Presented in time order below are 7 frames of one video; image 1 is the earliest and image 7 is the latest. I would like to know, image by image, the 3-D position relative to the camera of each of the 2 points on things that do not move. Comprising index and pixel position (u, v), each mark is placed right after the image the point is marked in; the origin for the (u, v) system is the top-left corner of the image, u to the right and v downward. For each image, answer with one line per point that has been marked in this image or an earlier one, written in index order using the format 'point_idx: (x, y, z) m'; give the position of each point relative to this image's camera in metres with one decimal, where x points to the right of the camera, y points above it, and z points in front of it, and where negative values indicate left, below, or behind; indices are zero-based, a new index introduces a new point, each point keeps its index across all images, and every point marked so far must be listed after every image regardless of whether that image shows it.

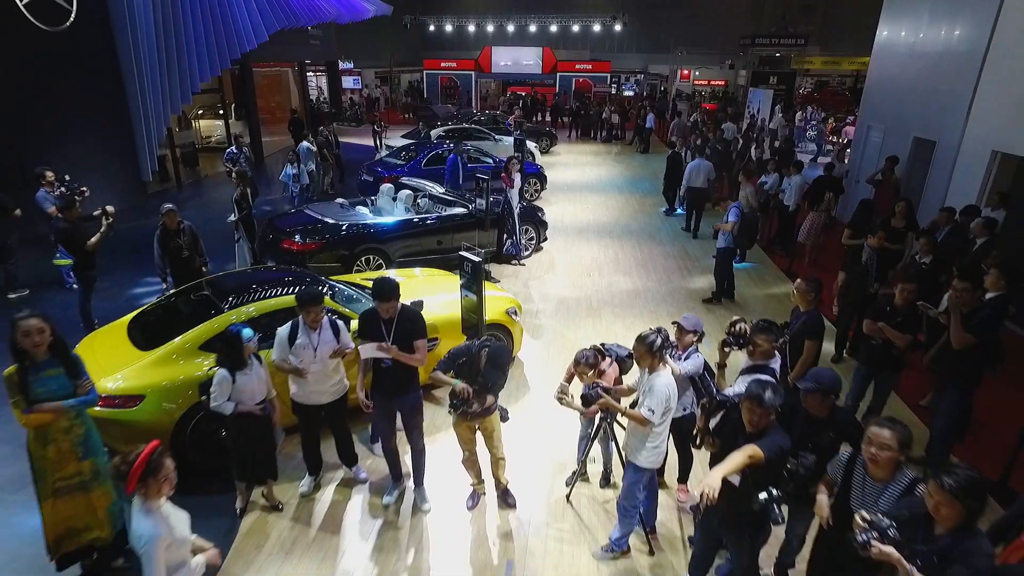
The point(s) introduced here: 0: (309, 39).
0: (-6.0, +7.3, +18.4) m
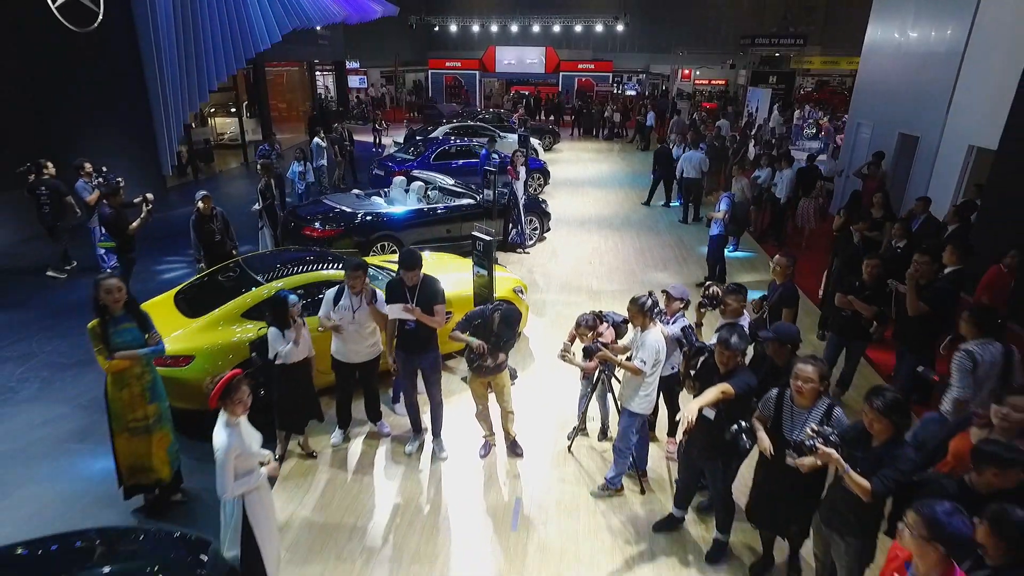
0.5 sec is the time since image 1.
0: (-5.9, +7.5, +19.0) m
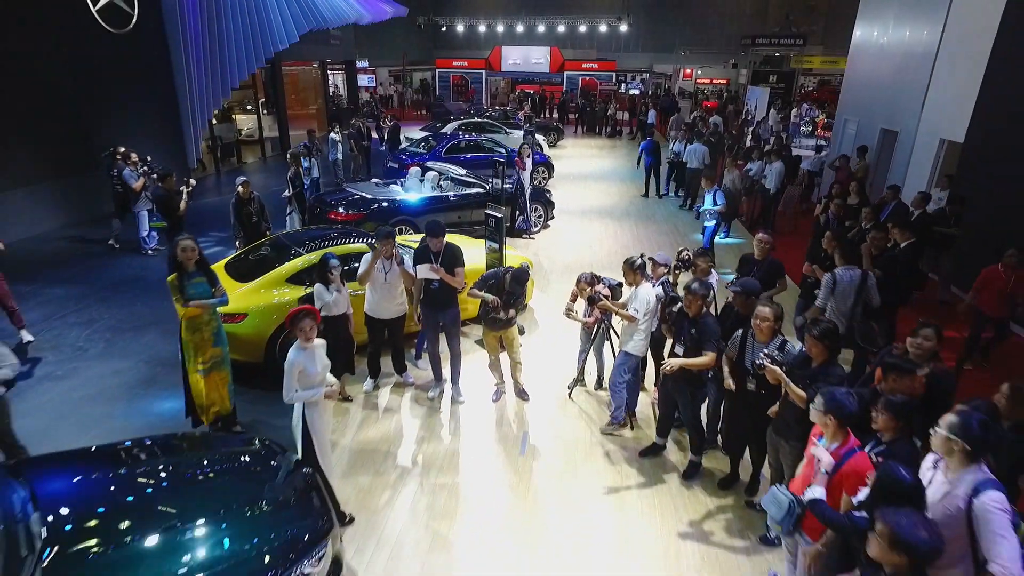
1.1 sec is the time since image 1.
0: (-5.7, +7.8, +19.8) m
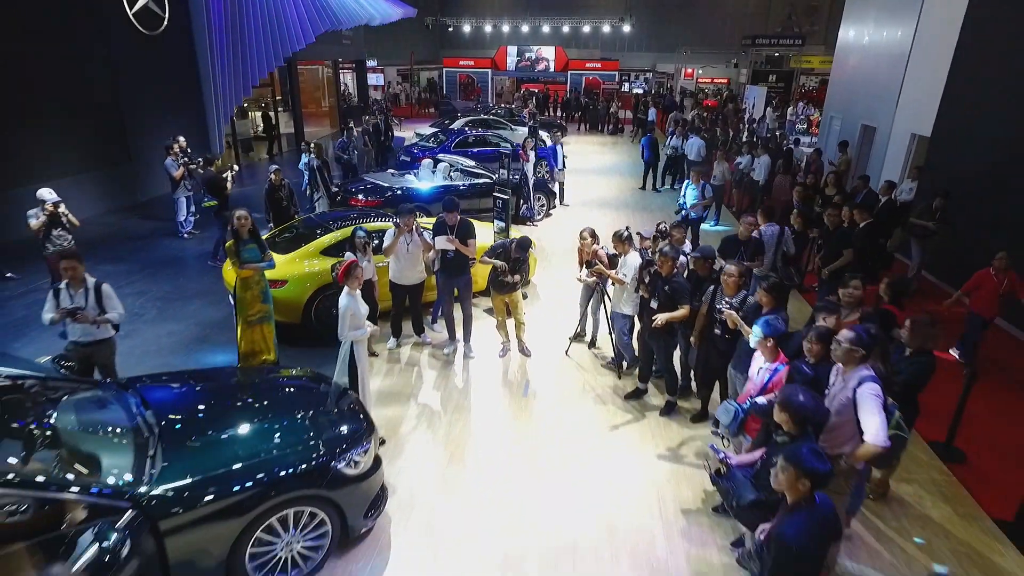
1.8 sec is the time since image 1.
0: (-5.5, +8.2, +20.6) m
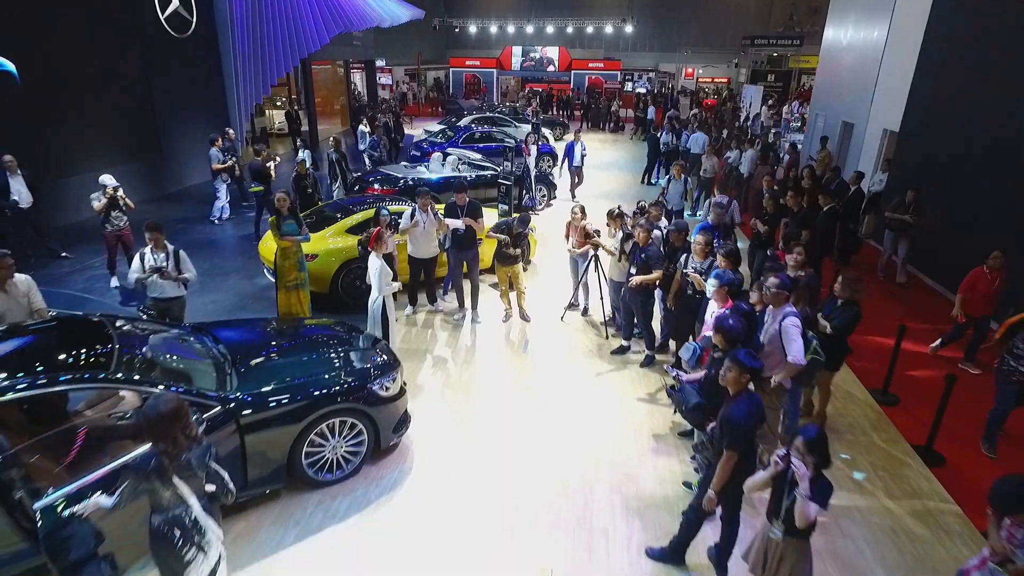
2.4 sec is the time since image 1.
0: (-5.4, +8.5, +21.5) m
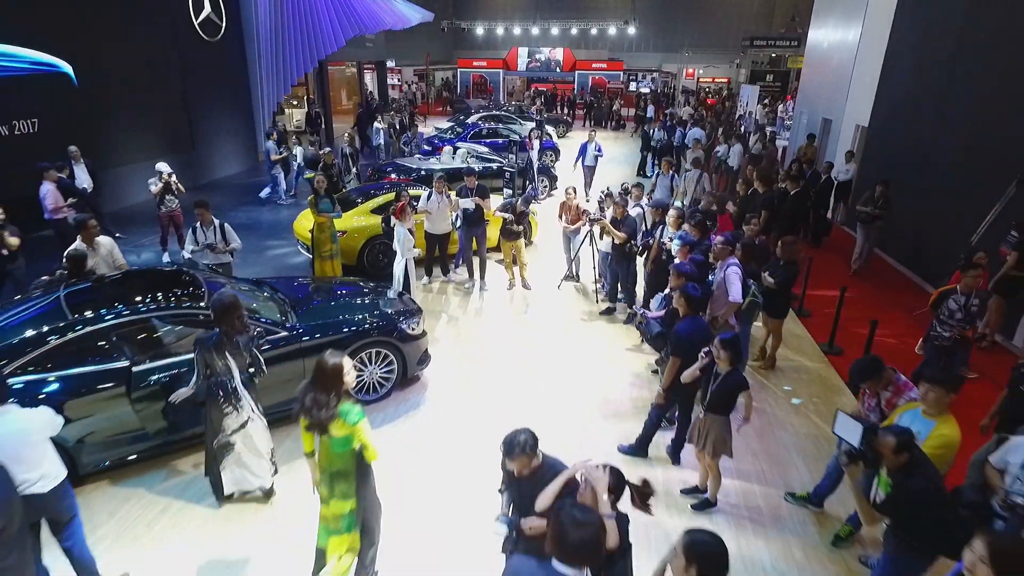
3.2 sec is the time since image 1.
0: (-5.2, +8.8, +22.6) m
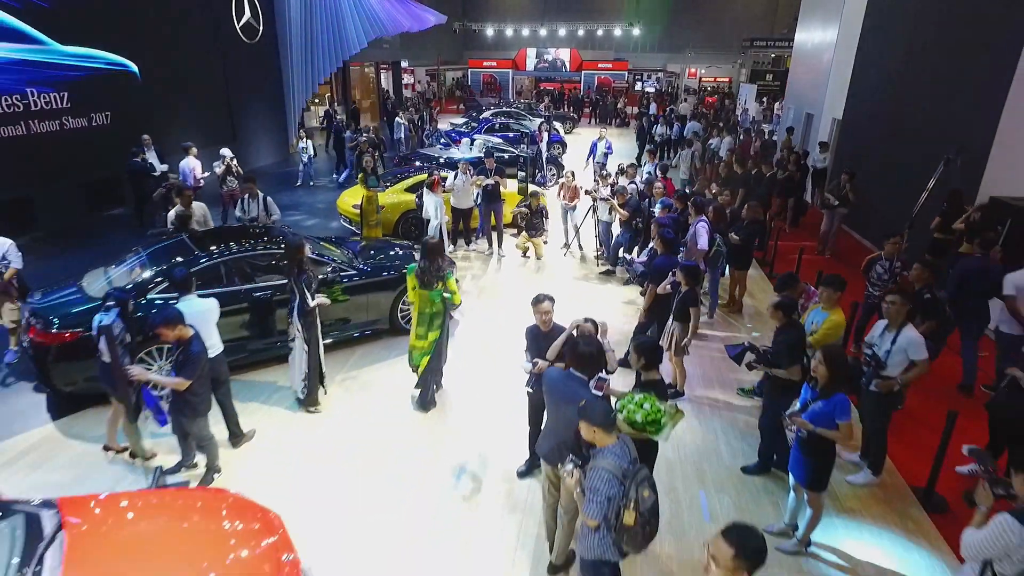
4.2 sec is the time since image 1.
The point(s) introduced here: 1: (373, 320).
0: (-4.8, +9.3, +24.1) m
1: (-1.5, -0.4, +6.7) m
